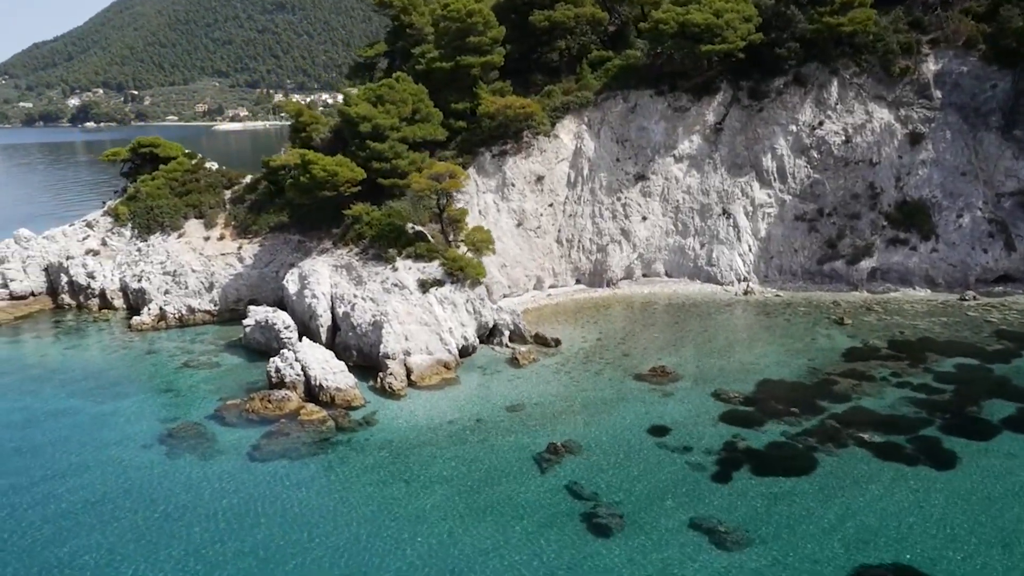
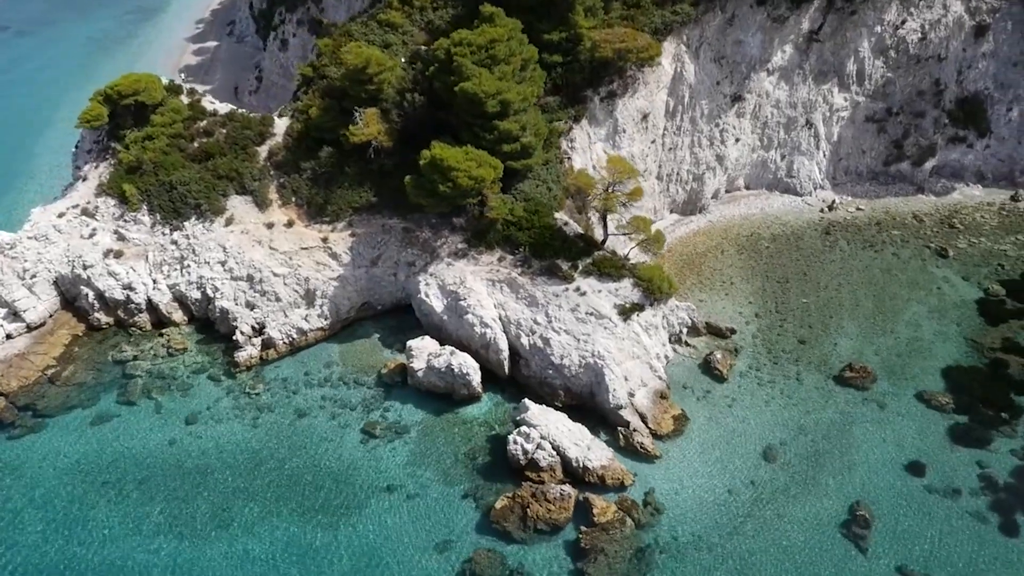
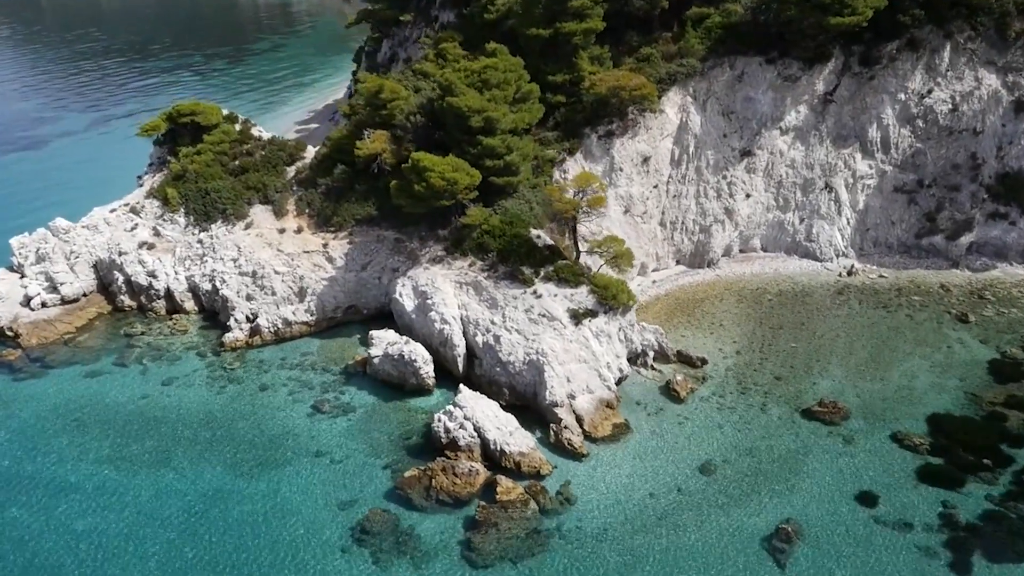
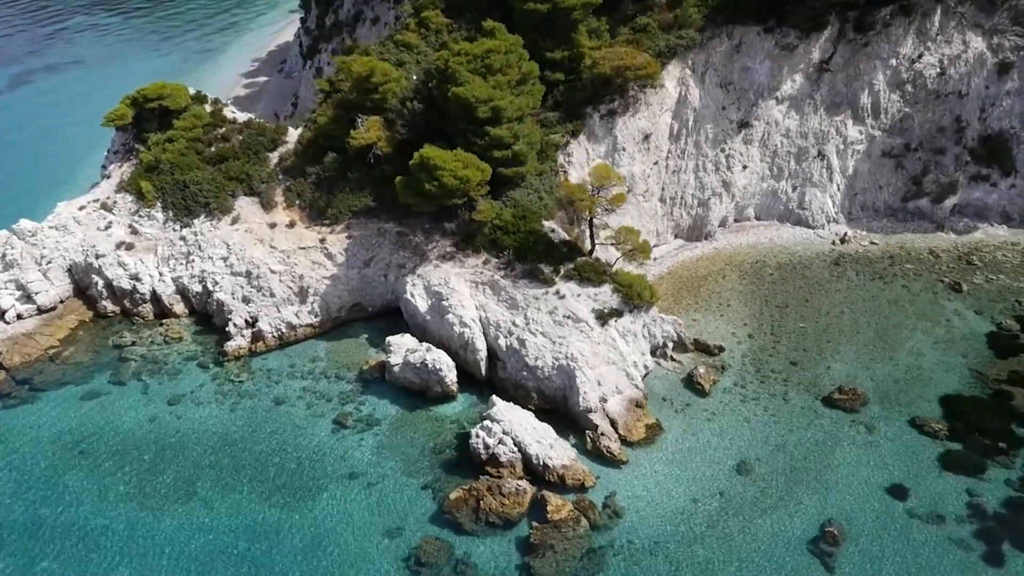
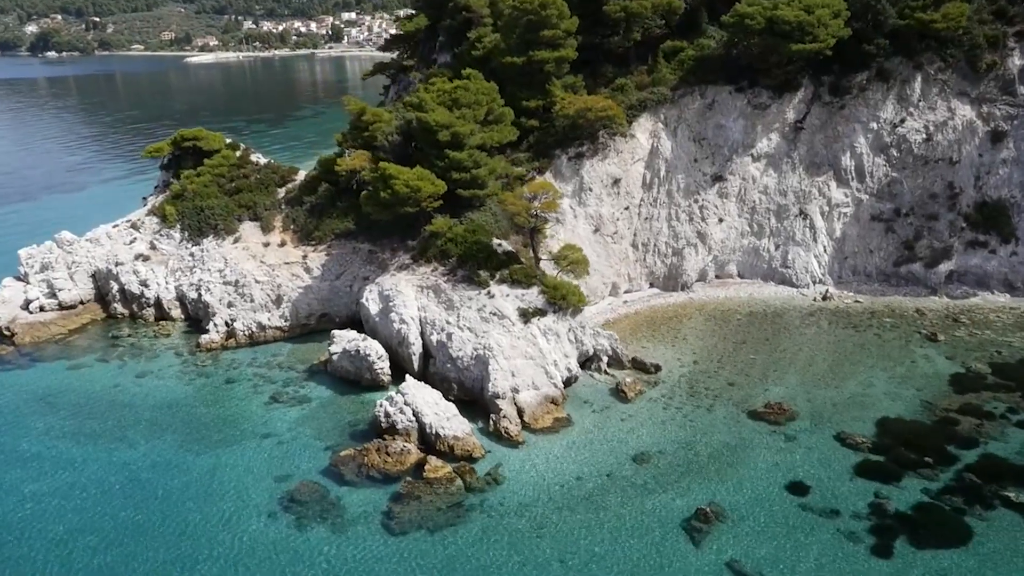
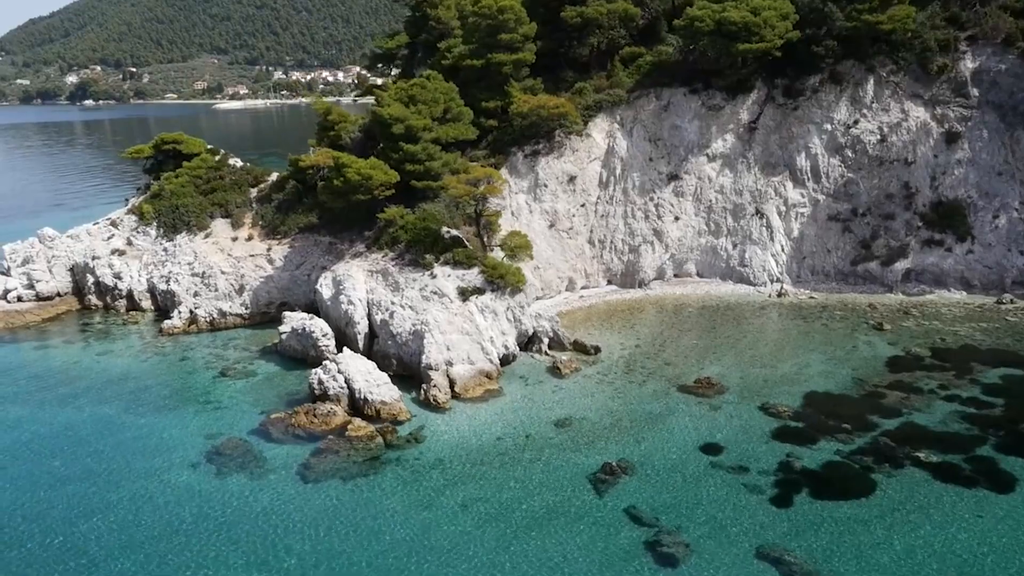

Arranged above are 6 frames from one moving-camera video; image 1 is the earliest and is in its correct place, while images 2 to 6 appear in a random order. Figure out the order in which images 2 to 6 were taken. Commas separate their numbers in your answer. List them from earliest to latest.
6, 5, 3, 4, 2
